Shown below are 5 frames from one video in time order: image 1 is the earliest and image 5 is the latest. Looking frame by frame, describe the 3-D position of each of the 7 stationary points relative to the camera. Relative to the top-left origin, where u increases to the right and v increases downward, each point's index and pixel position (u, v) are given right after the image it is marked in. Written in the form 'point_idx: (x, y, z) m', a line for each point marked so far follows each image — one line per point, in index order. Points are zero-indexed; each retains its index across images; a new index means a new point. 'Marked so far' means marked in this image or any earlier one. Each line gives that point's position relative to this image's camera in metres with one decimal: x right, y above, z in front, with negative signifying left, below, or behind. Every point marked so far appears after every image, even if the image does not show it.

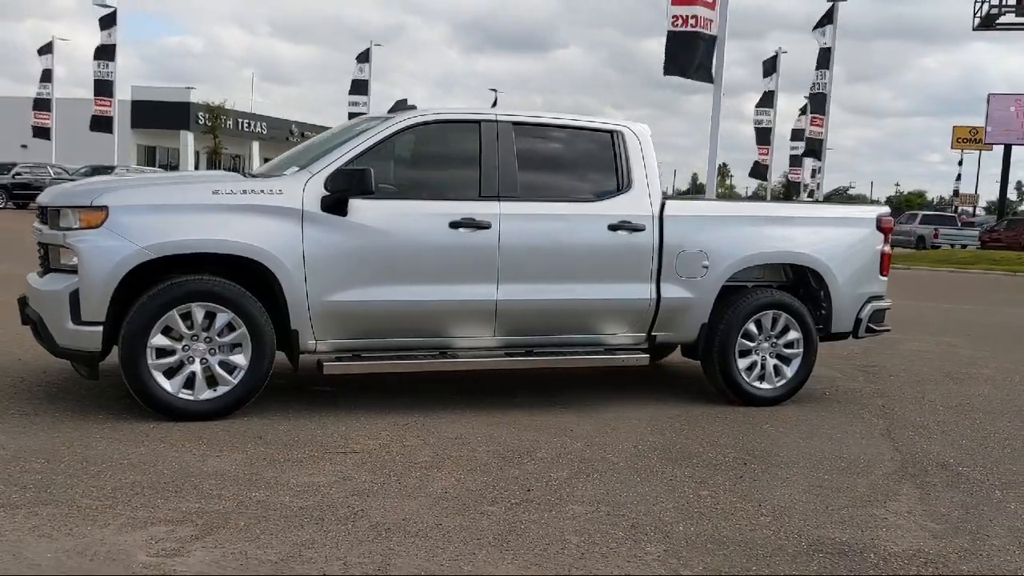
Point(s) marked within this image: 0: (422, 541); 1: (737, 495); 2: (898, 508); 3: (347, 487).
0: (-0.3, -1.0, +3.8) m
1: (+1.0, -1.0, +4.6) m
2: (+1.8, -1.0, +4.6) m
3: (-0.7, -0.9, +4.4) m
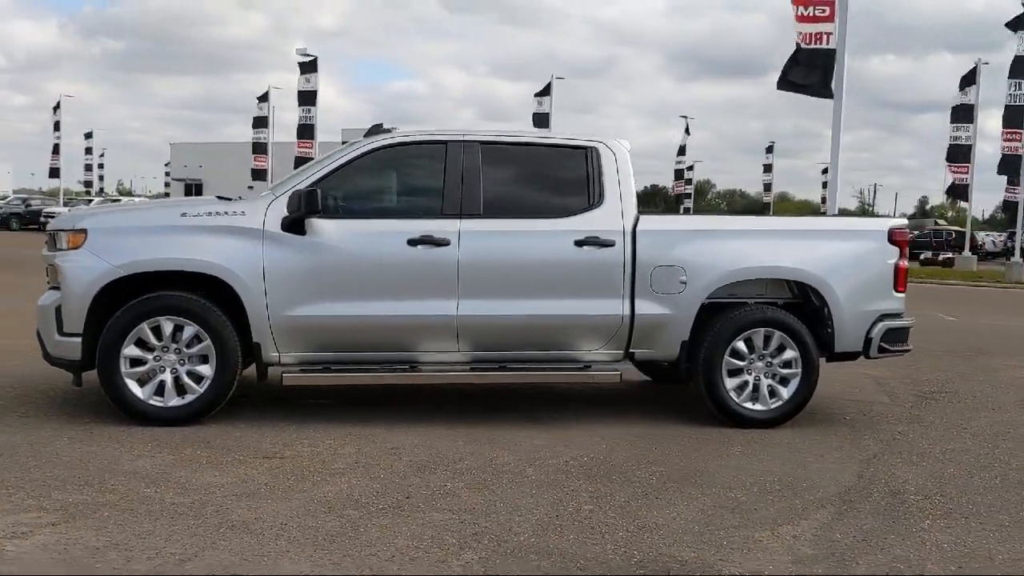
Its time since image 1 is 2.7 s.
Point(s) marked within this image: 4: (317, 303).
0: (-1.0, -1.0, +4.0) m
1: (+0.5, -1.0, +4.5) m
2: (+1.2, -1.1, +4.3) m
3: (-1.3, -0.9, +4.7) m
4: (-1.2, -0.1, +6.0) m
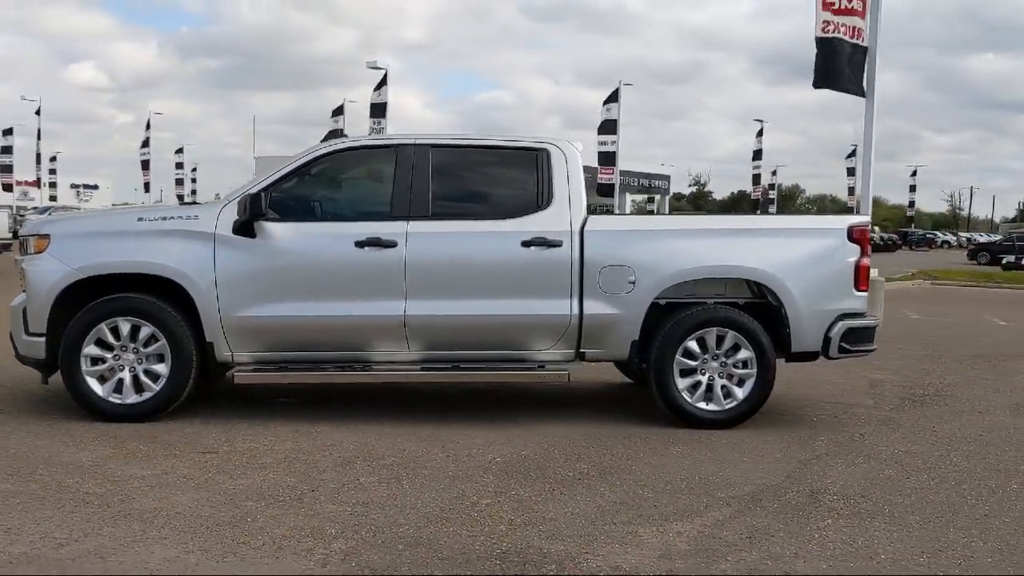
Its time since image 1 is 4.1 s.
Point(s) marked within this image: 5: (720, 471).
0: (-1.6, -1.0, +4.2) m
1: (0.0, -1.0, +4.5) m
2: (+0.7, -1.0, +4.3) m
3: (-1.8, -0.9, +4.9) m
4: (-1.5, -0.1, +6.2) m
5: (+1.1, -1.0, +5.3) m
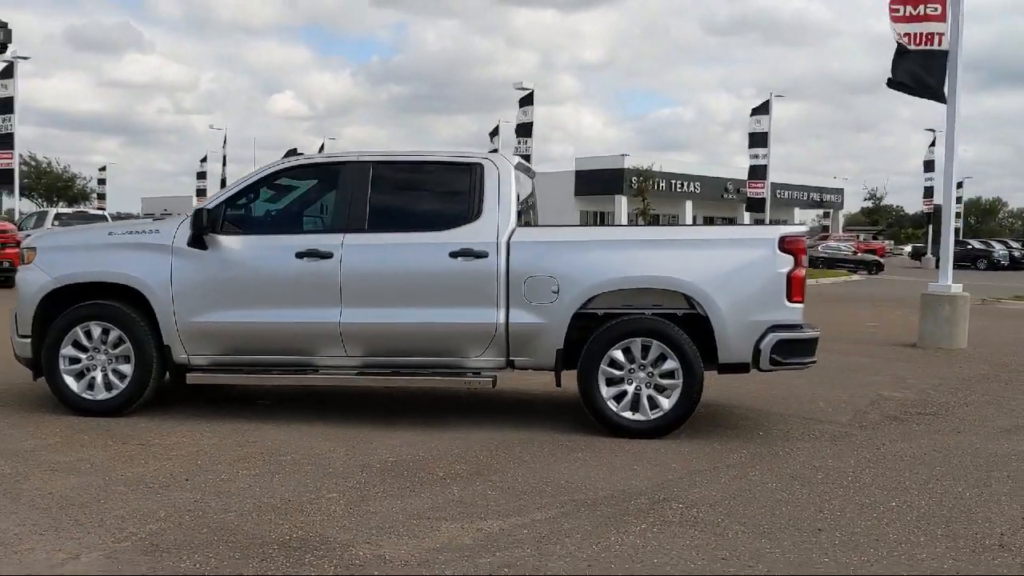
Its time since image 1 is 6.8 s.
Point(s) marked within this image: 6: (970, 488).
0: (-2.4, -1.0, +4.7) m
1: (-0.8, -1.0, +4.8) m
2: (-0.2, -1.1, +4.4) m
3: (-2.4, -1.0, +5.4) m
4: (-2.0, -0.2, +6.7) m
5: (+0.5, -1.0, +5.4) m
6: (+2.4, -1.1, +5.3) m
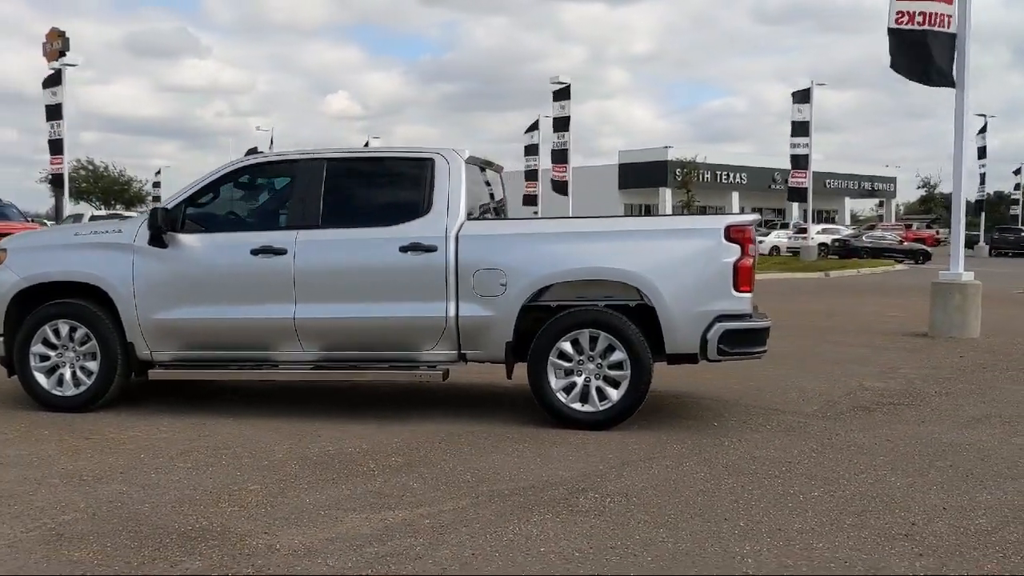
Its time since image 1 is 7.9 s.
0: (-2.8, -1.0, +4.9) m
1: (-1.2, -1.0, +4.9) m
2: (-0.6, -1.0, +4.5) m
3: (-2.8, -1.0, +5.6) m
4: (-2.3, -0.1, +6.9) m
5: (+0.1, -1.0, +5.4) m
6: (+2.0, -1.0, +5.2) m
